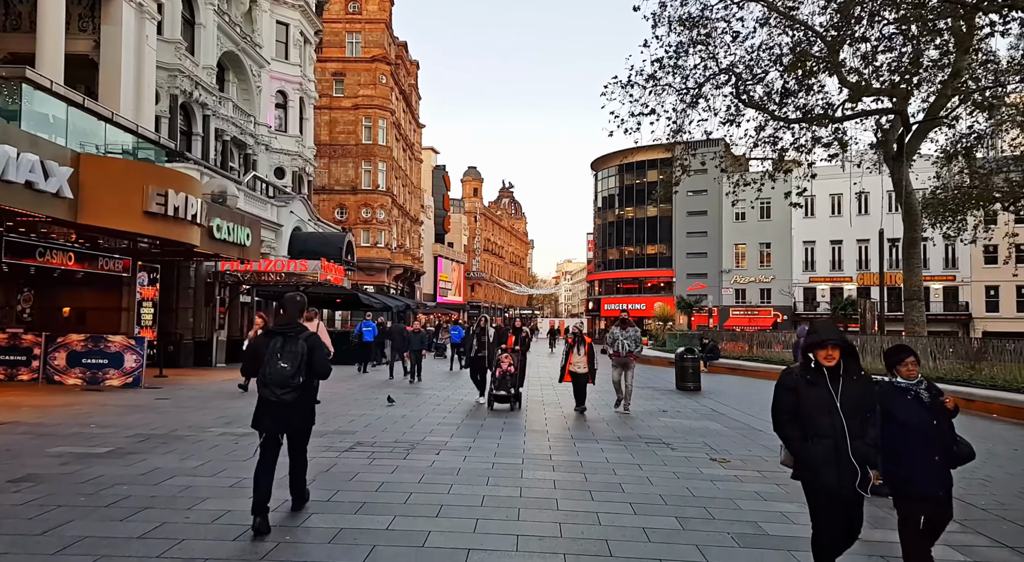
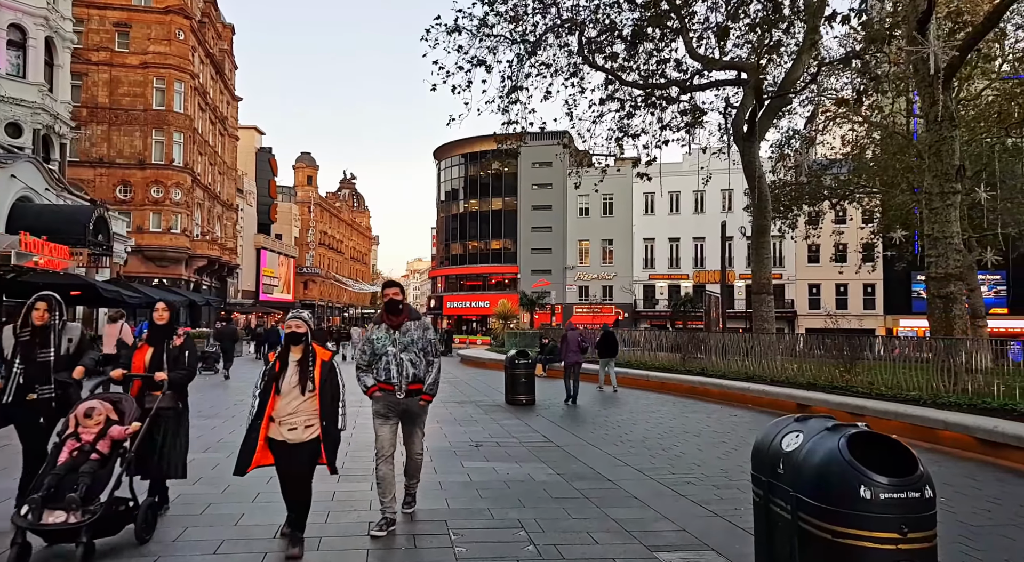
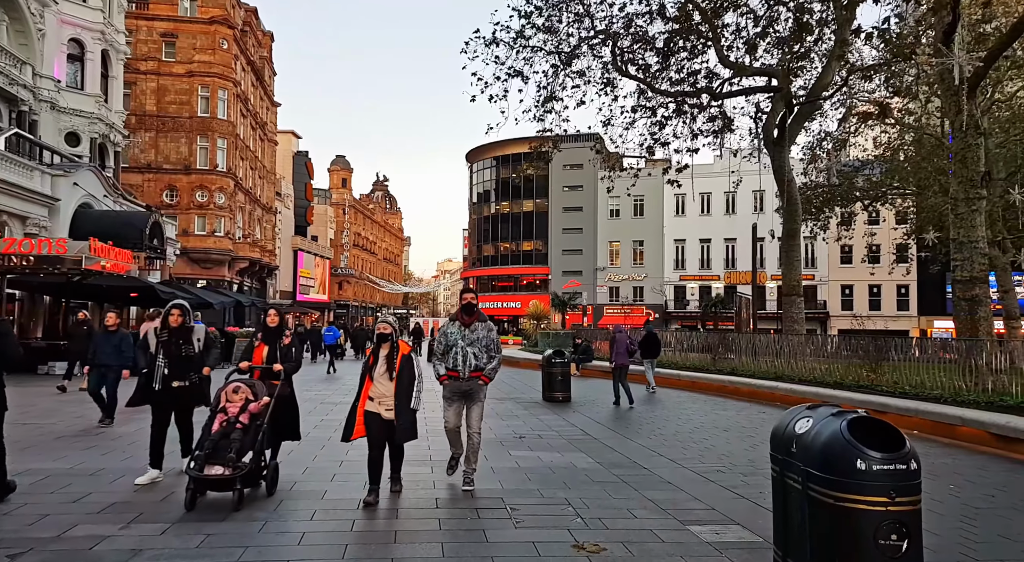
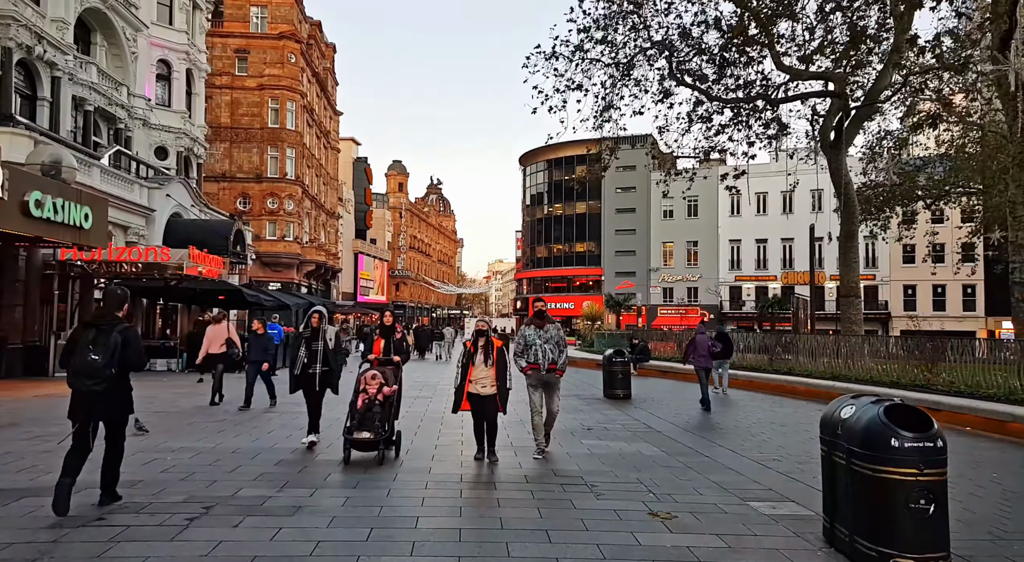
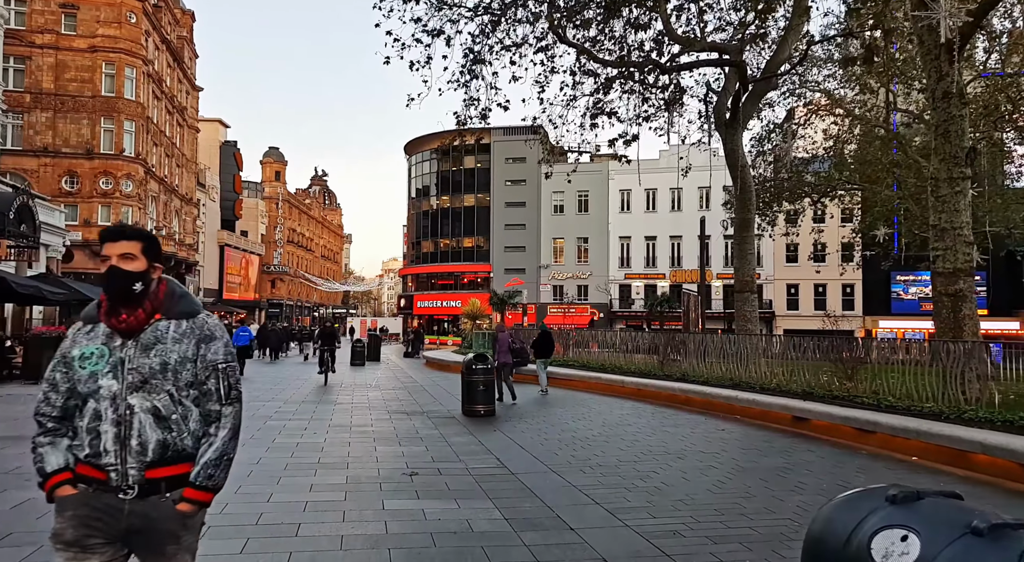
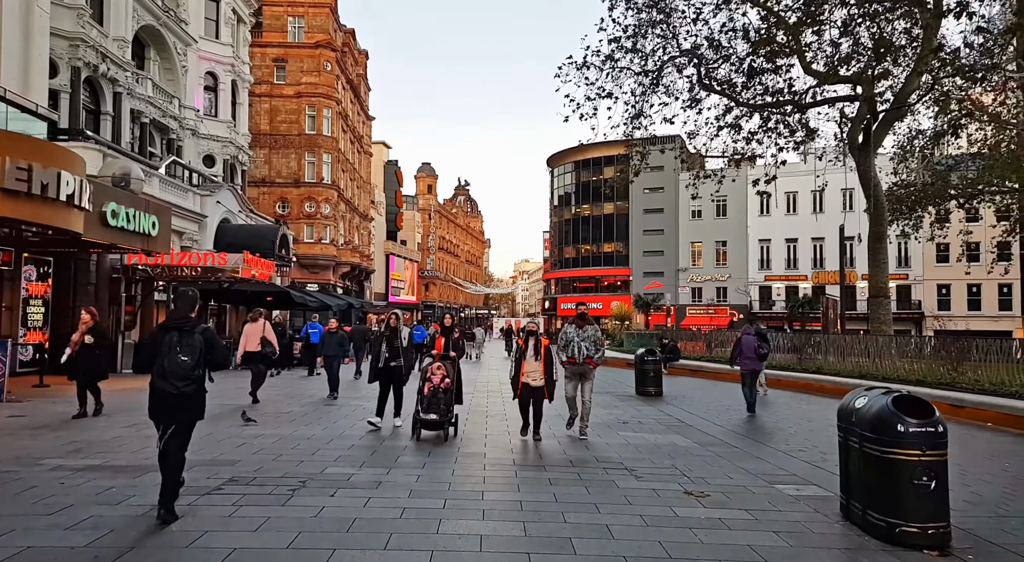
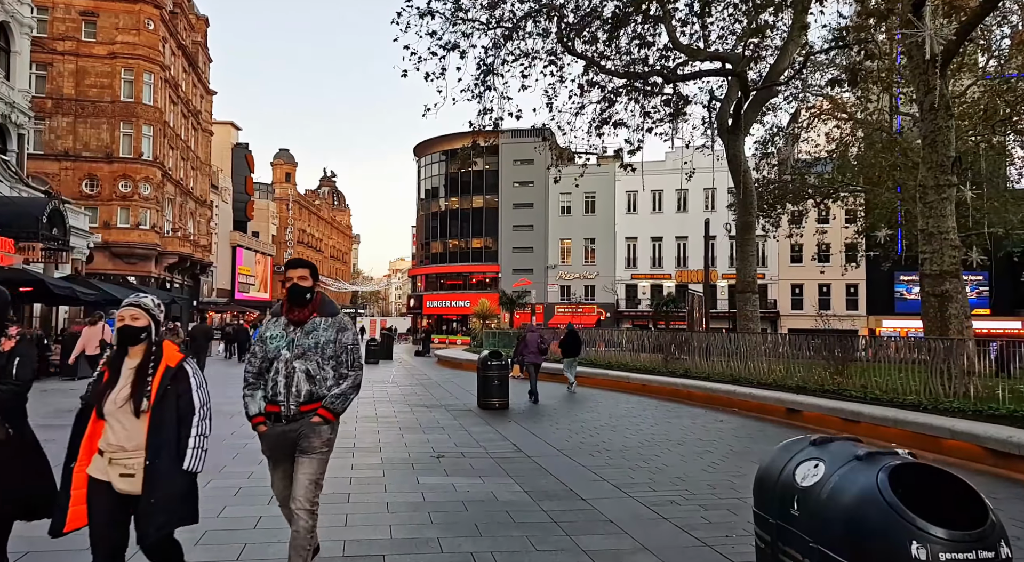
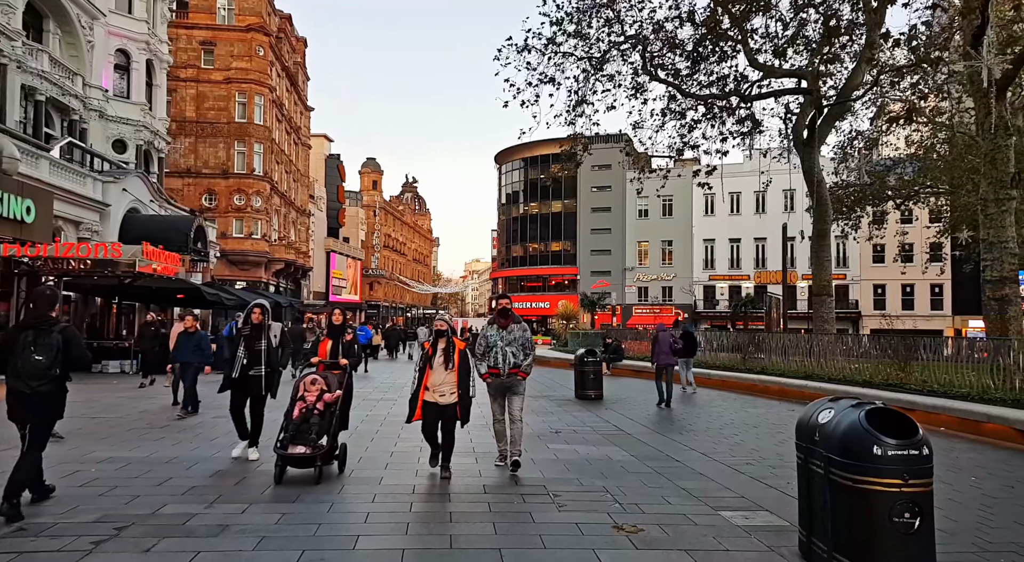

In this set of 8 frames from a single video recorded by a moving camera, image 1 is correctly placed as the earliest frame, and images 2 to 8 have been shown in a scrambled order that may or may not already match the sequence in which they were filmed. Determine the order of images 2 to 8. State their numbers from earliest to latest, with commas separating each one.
6, 4, 8, 3, 2, 7, 5
